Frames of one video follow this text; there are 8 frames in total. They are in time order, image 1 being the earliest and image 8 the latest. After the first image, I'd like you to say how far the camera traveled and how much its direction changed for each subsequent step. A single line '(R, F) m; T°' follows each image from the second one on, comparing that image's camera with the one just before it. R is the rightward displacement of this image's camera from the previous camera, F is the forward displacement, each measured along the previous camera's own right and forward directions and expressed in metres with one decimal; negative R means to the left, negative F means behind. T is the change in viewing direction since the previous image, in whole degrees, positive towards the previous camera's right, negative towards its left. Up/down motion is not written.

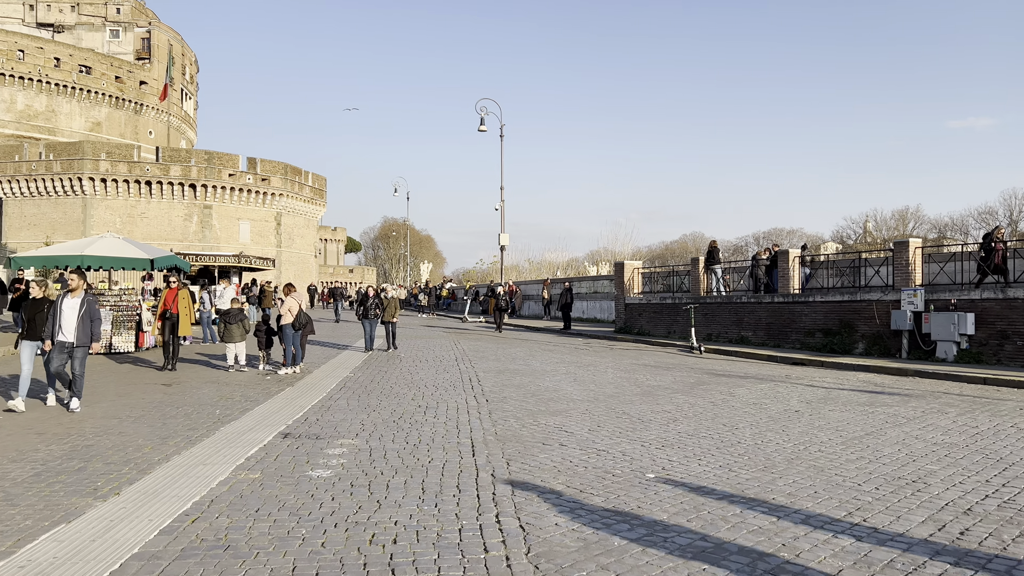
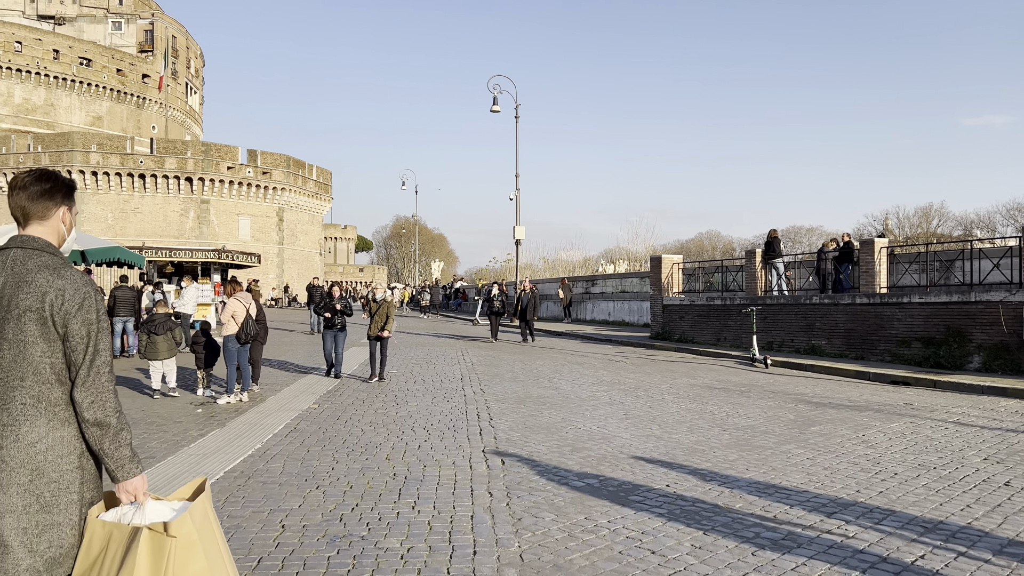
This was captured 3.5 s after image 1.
(-0.2, +3.9) m; -1°
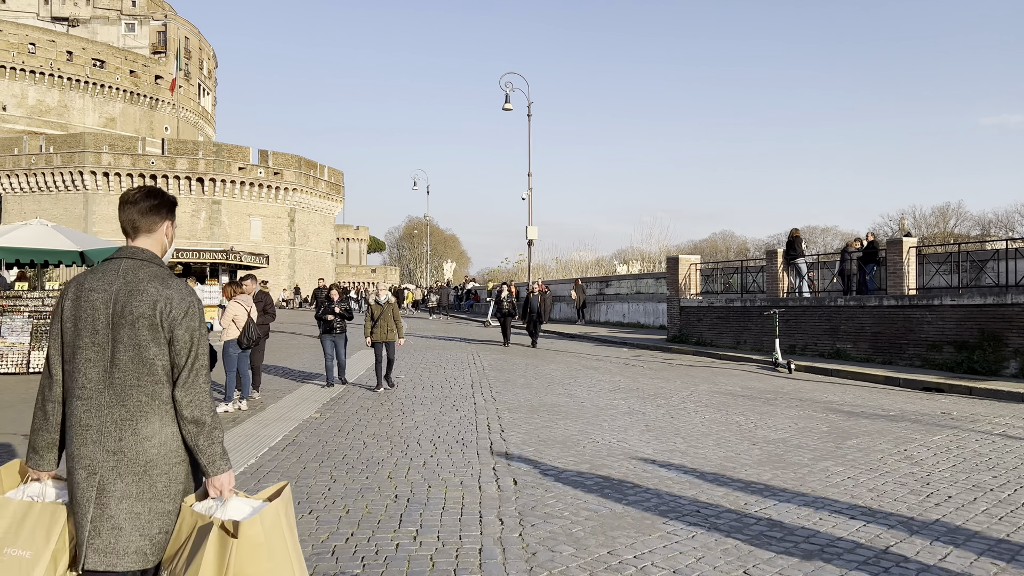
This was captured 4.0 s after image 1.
(0.0, +0.6) m; -1°
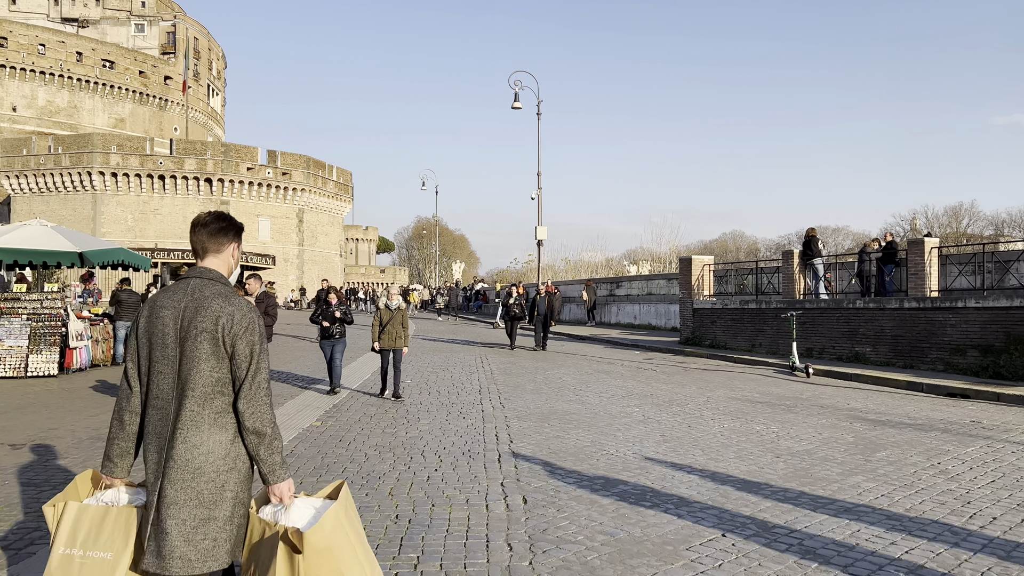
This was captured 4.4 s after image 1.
(0.0, +0.4) m; -1°
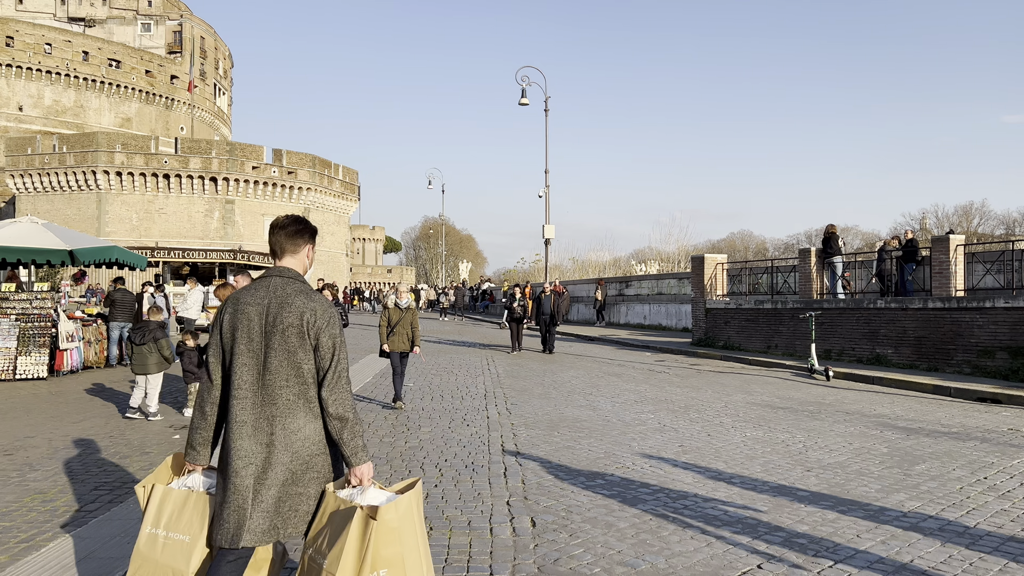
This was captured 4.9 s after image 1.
(0.0, +0.6) m; -1°
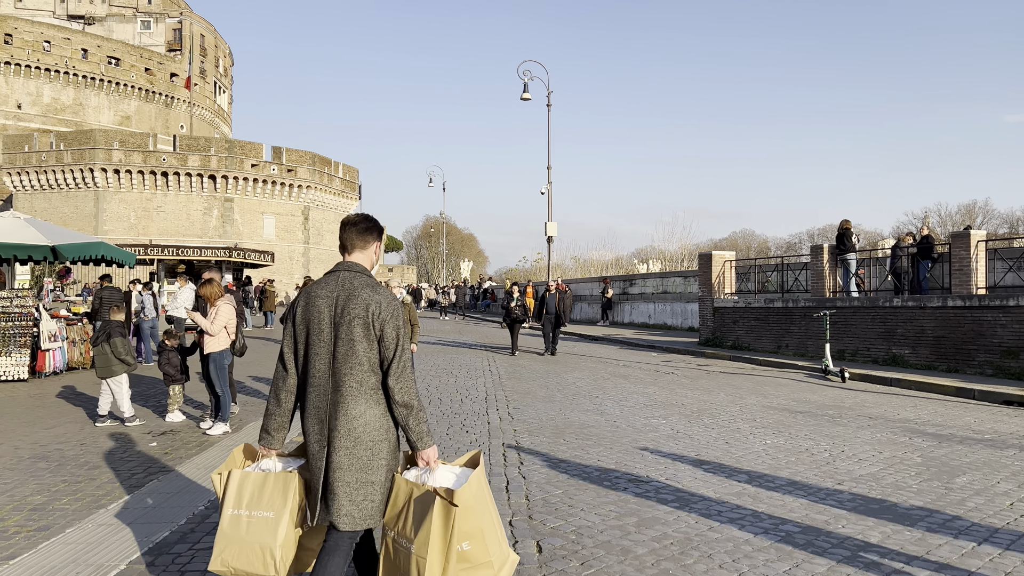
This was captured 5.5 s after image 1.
(0.0, +0.6) m; 0°
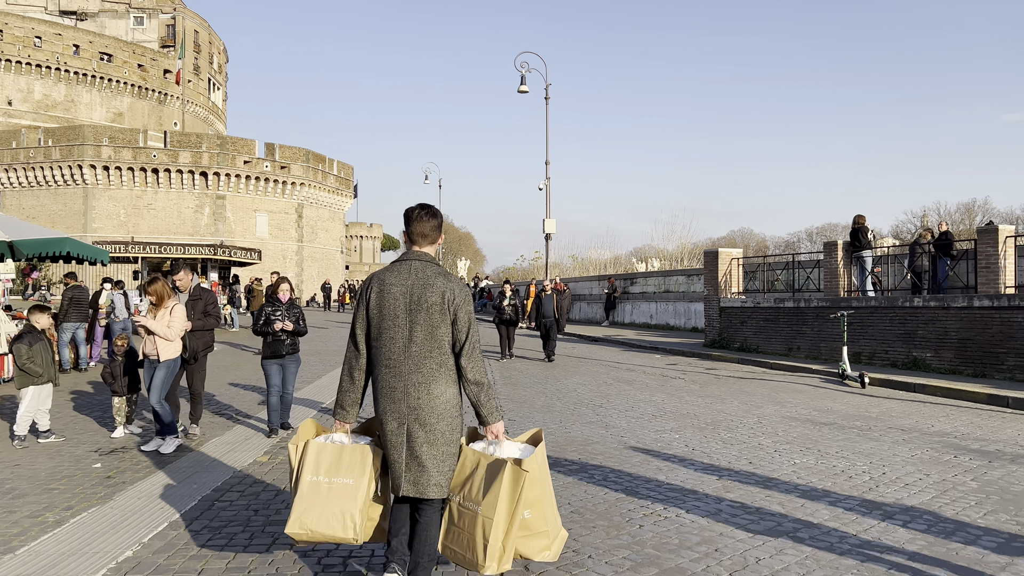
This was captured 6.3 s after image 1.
(0.0, +1.0) m; 0°
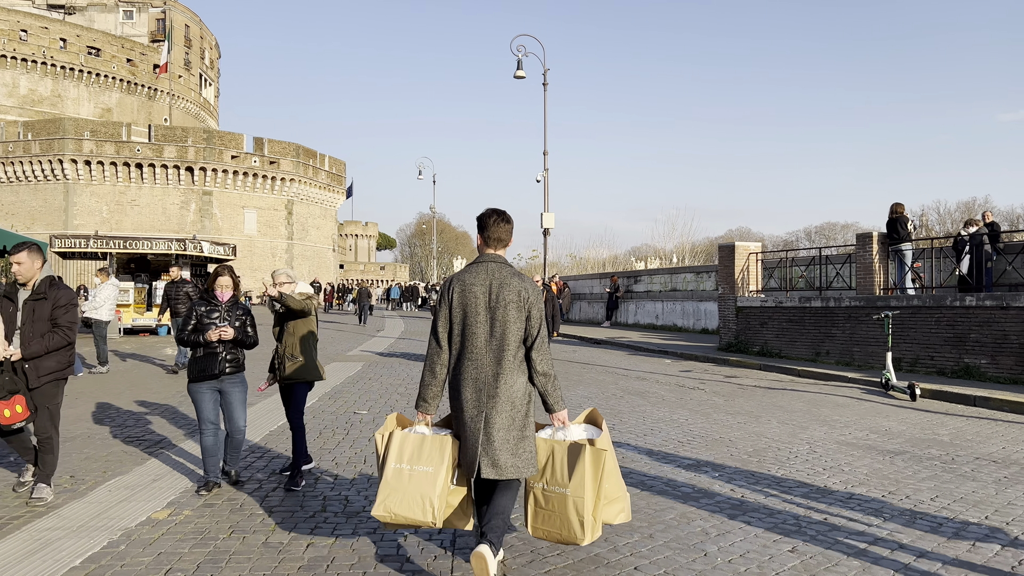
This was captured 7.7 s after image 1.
(+0.1, +1.9) m; 0°
